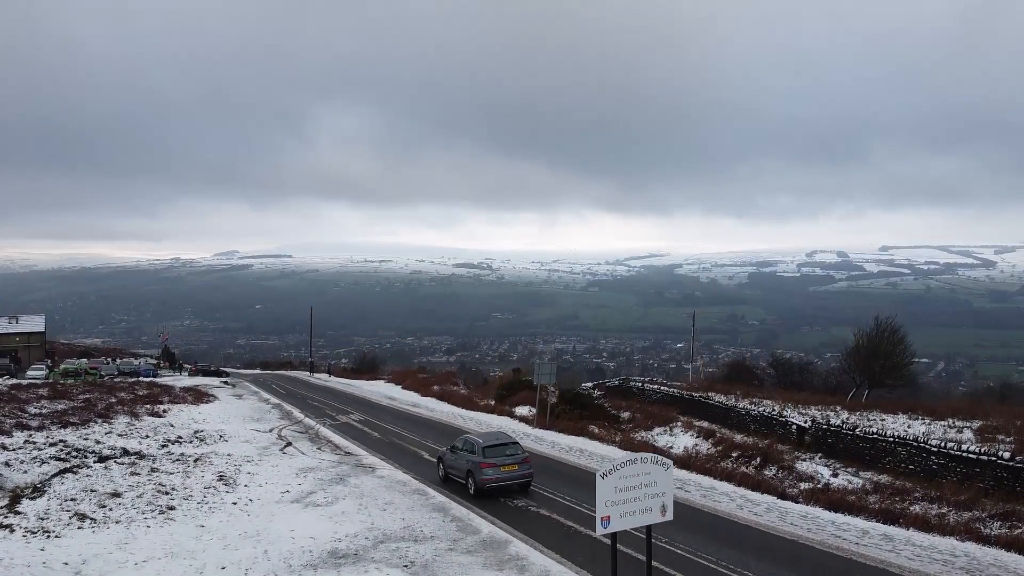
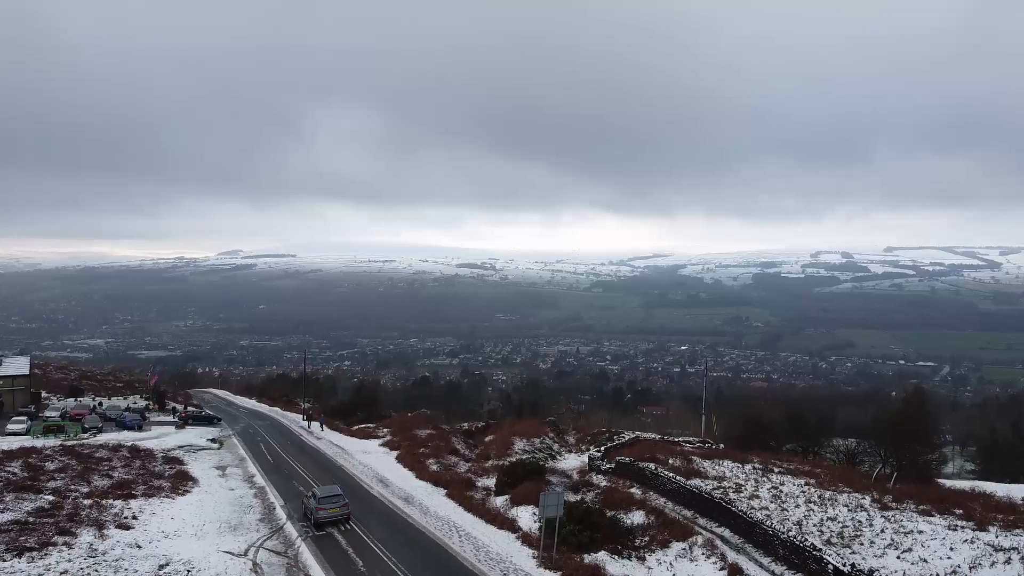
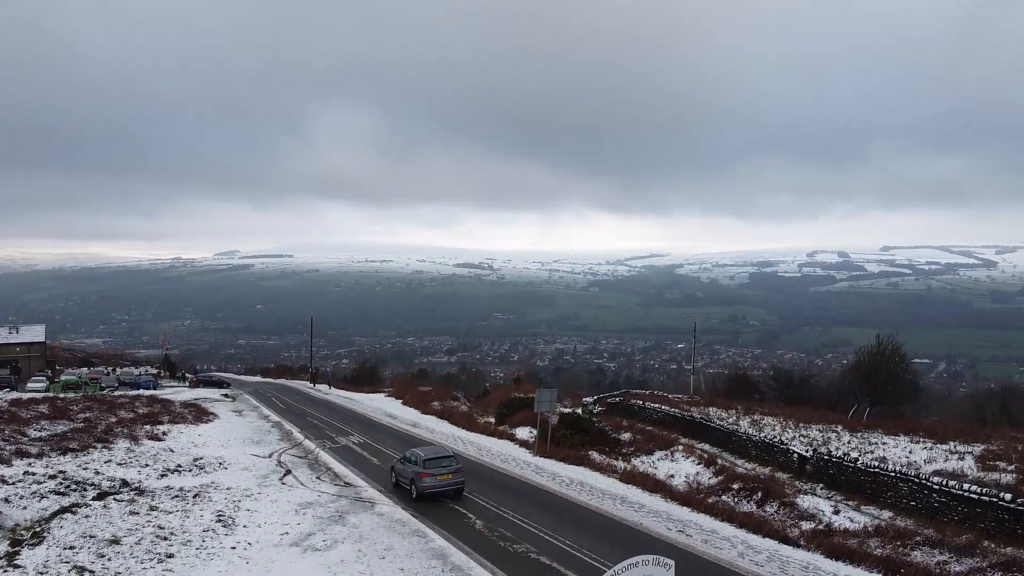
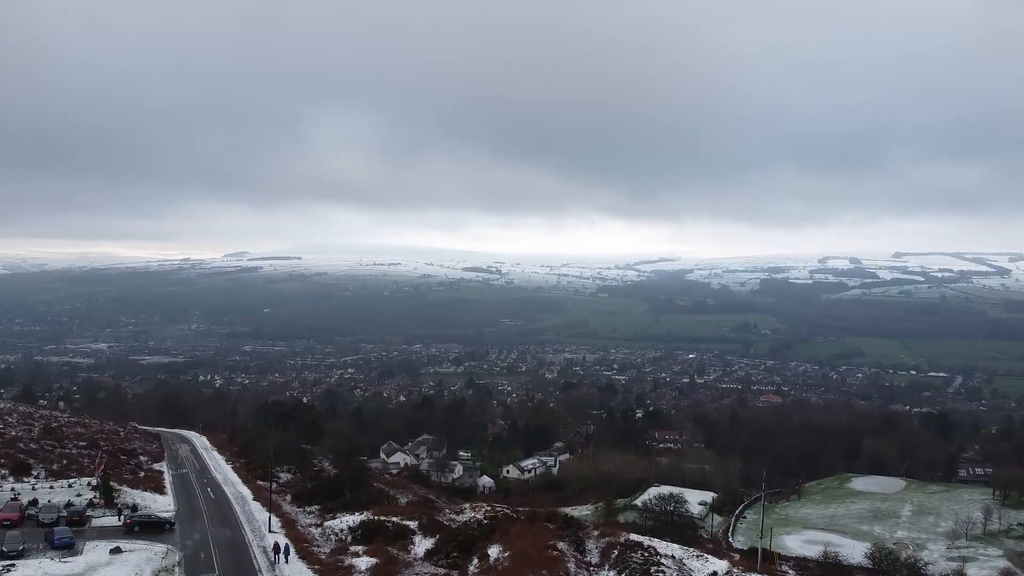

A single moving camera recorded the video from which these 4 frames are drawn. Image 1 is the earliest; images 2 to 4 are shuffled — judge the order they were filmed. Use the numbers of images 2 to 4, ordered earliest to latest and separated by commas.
3, 2, 4
